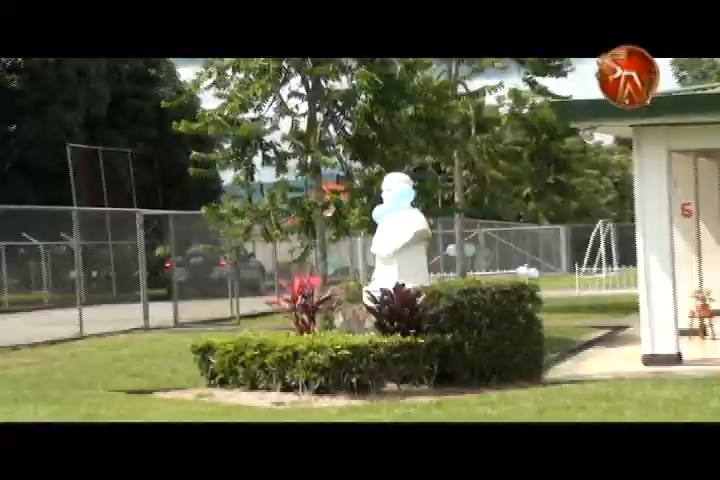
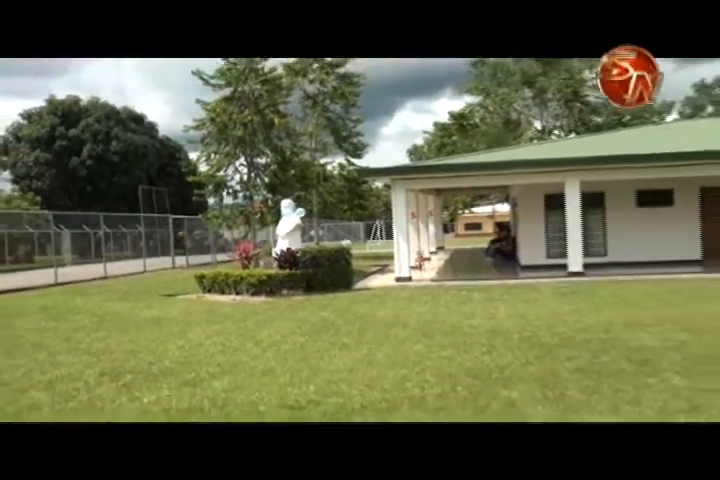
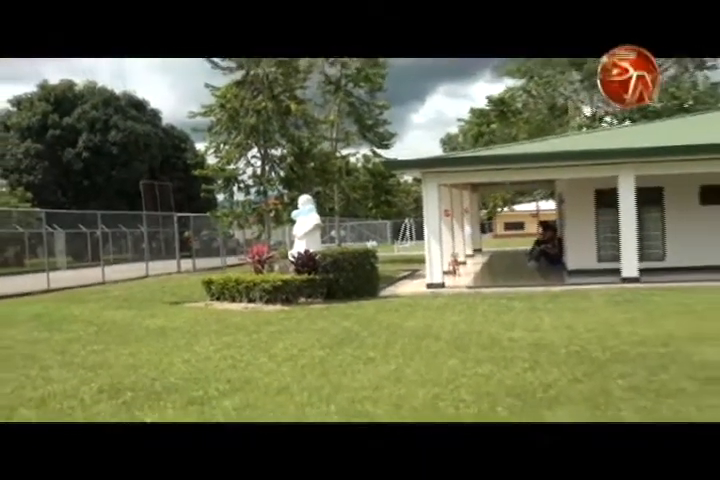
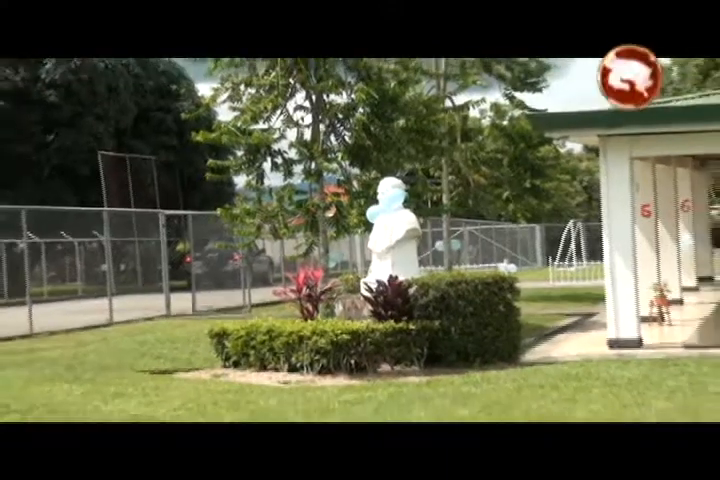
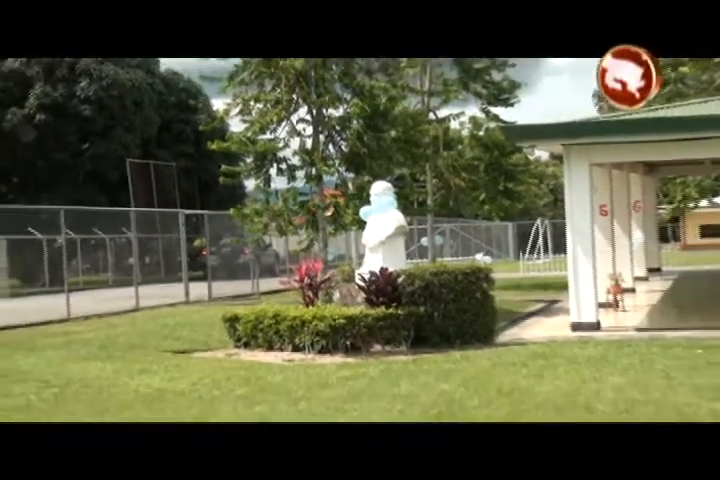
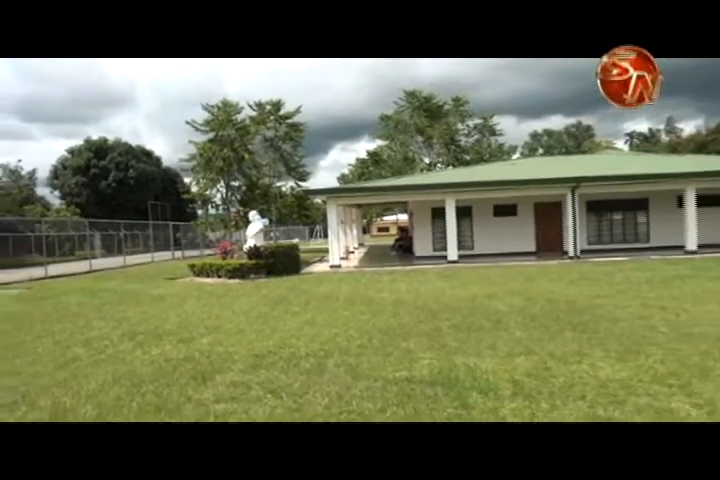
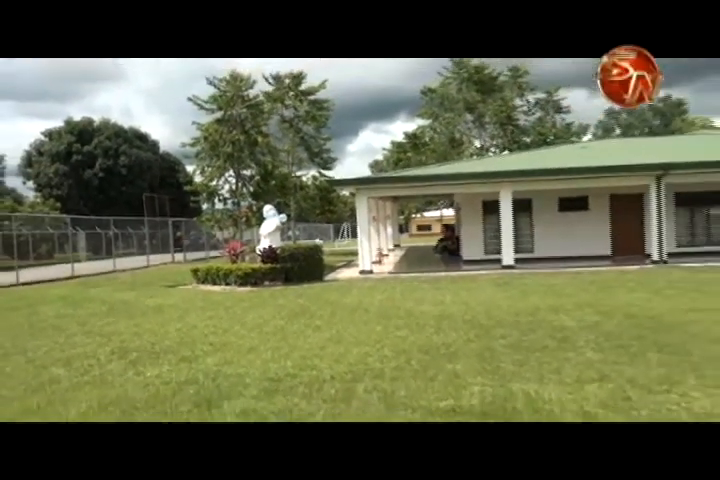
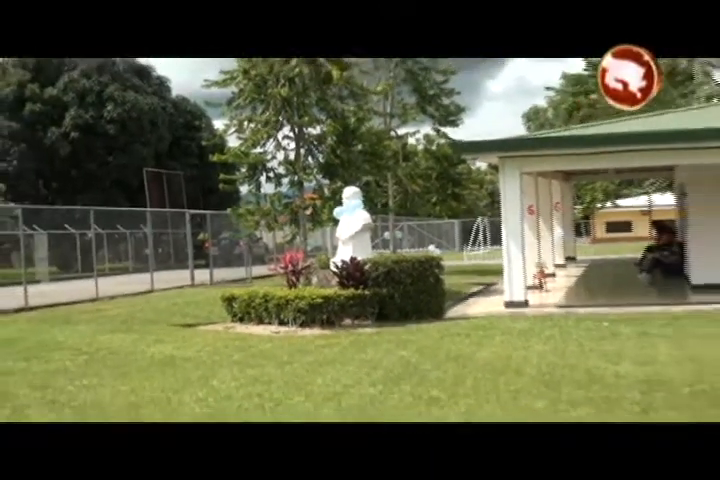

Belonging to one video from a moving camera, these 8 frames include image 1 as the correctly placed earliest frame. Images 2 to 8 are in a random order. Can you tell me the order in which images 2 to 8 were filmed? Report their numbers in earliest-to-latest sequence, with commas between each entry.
4, 5, 8, 3, 2, 7, 6
